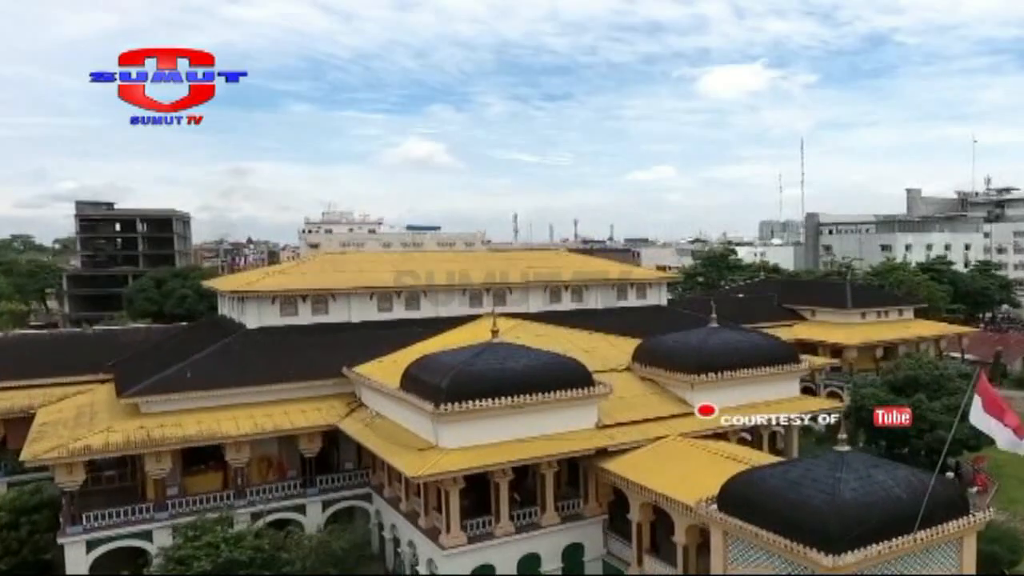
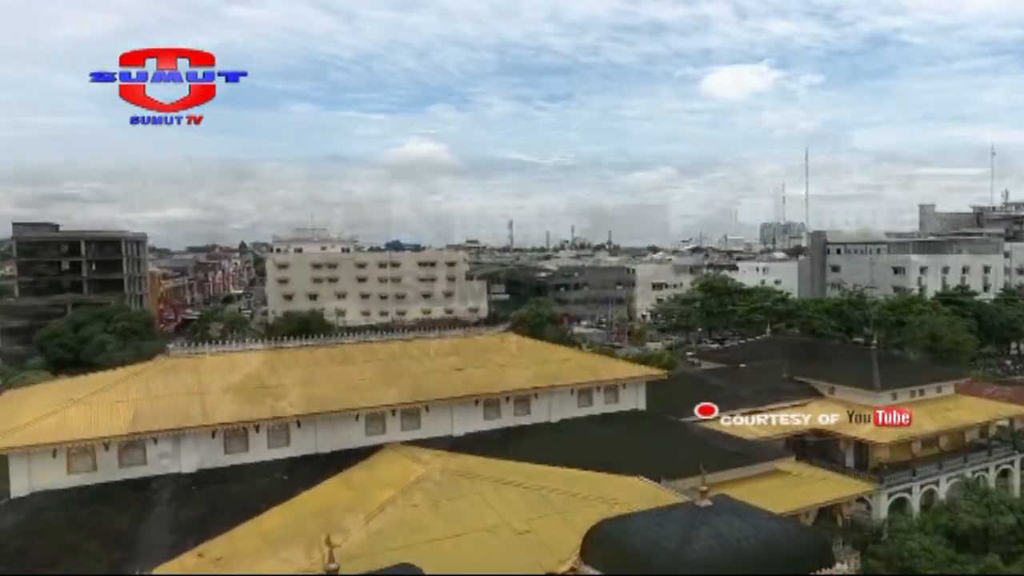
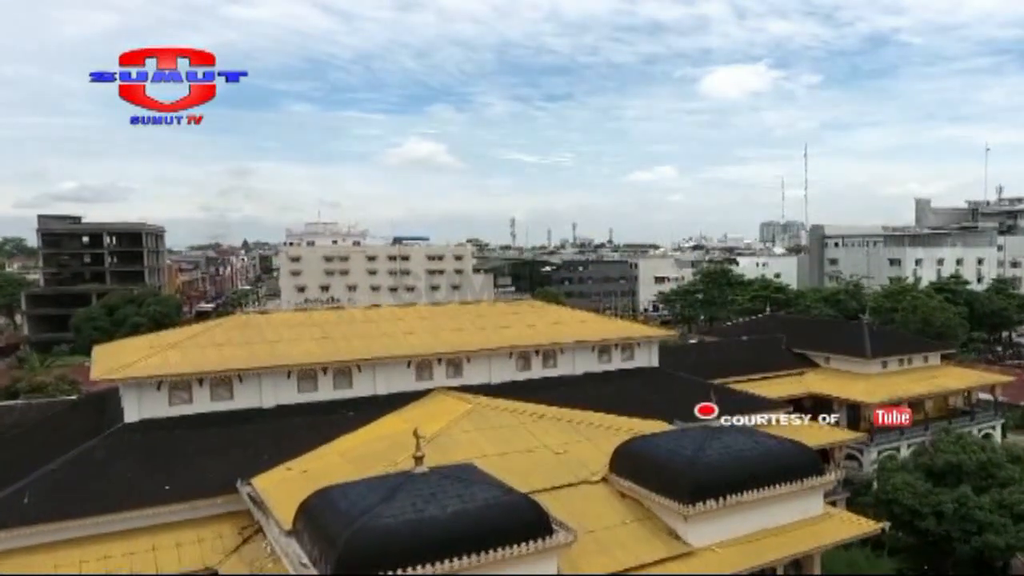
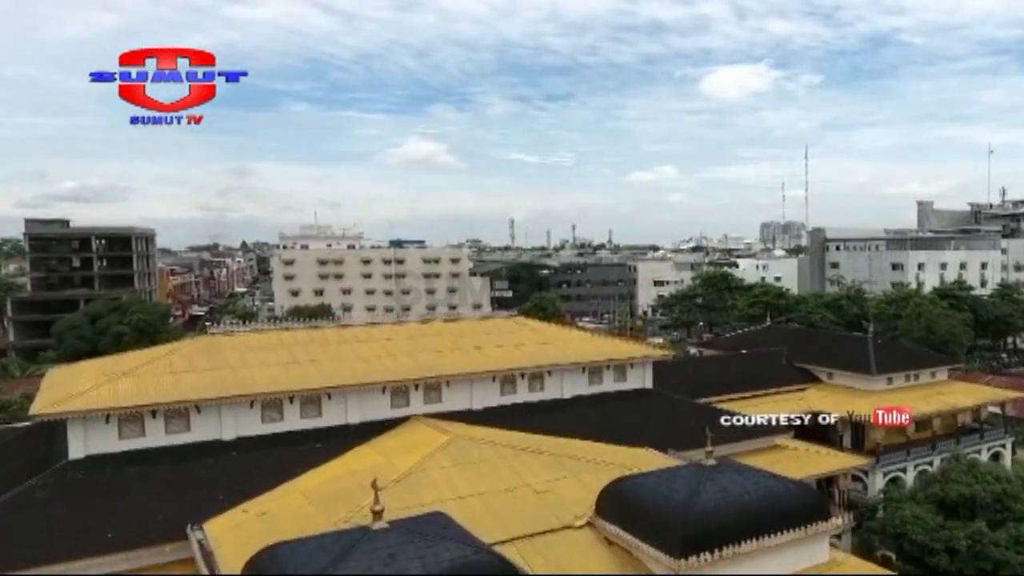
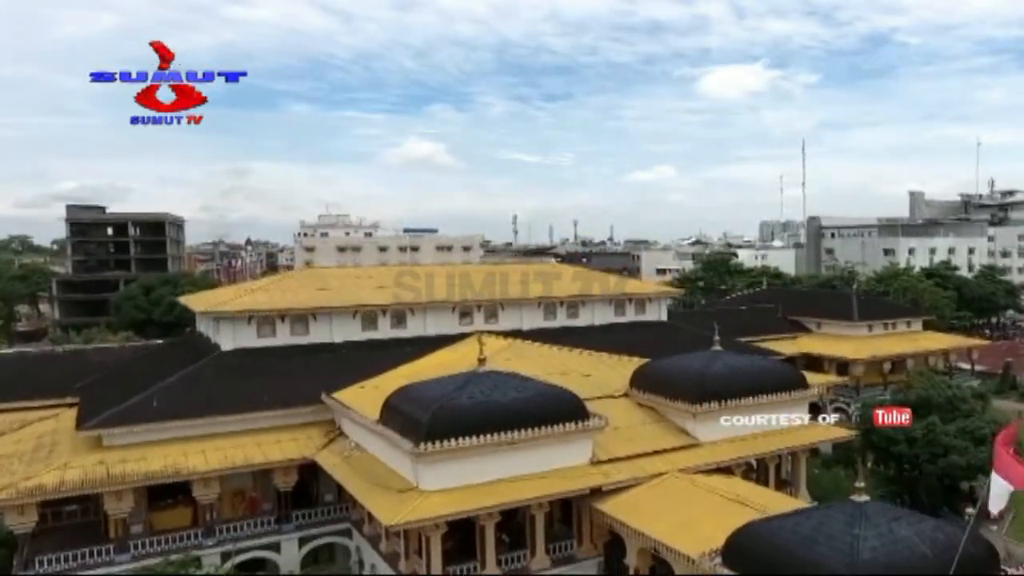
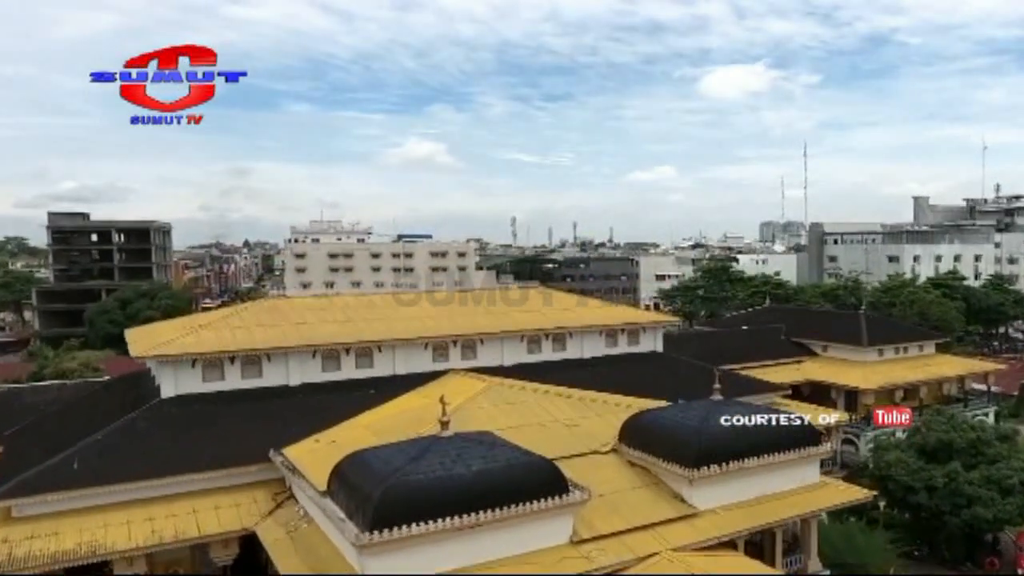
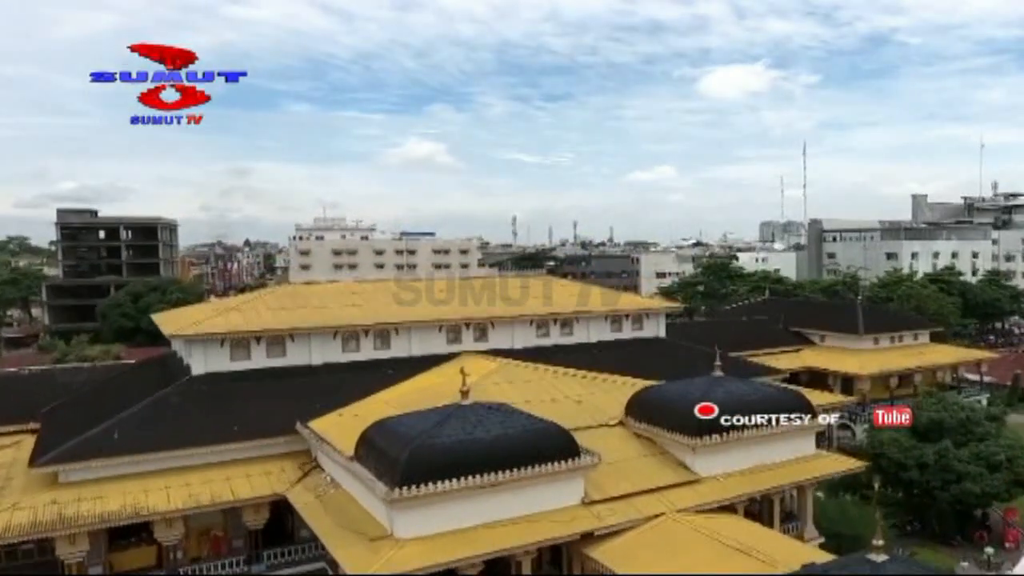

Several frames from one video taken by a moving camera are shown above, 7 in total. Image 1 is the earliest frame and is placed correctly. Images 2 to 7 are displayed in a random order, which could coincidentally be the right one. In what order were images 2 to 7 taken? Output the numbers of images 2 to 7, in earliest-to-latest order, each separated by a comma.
5, 7, 6, 3, 4, 2
